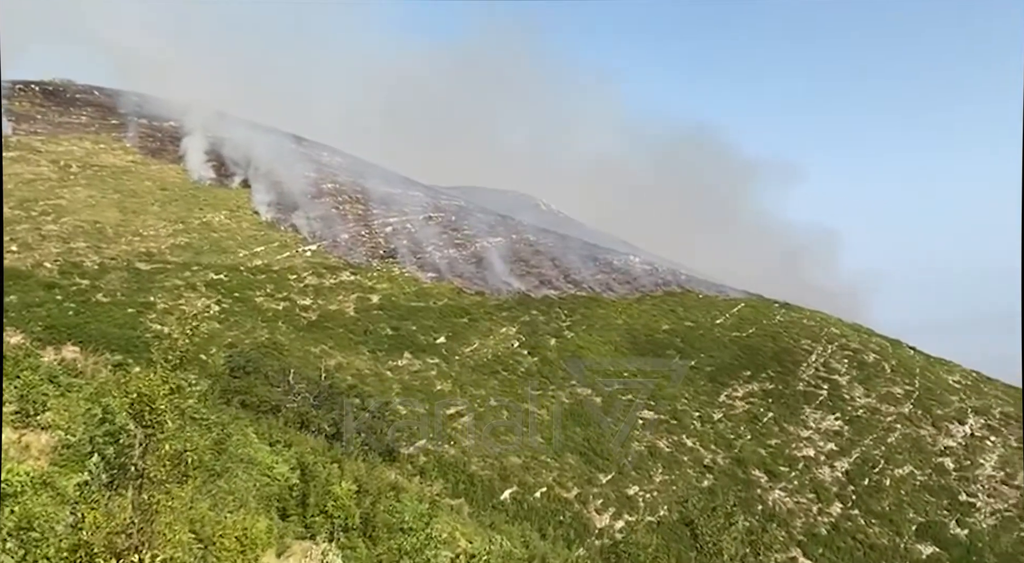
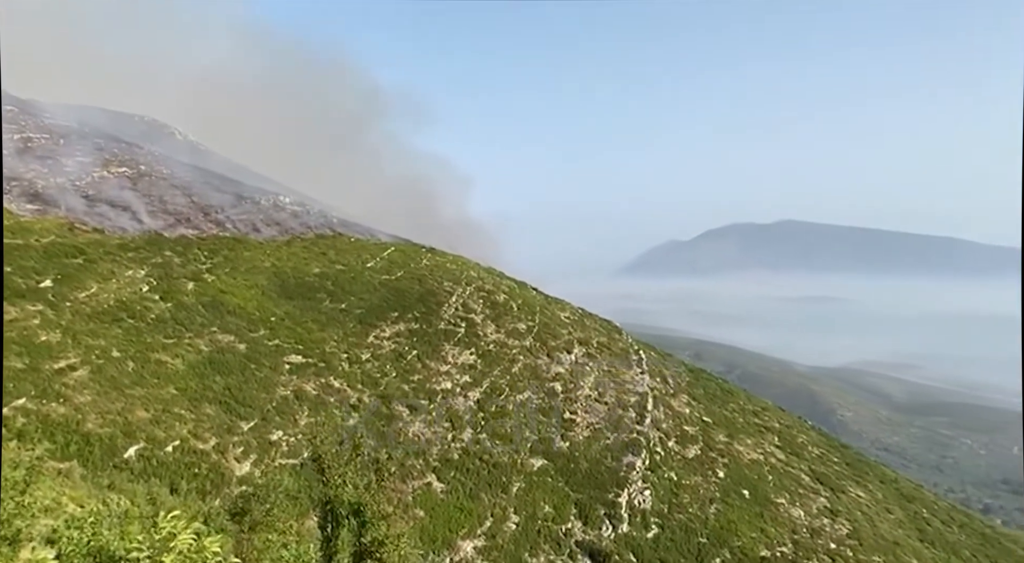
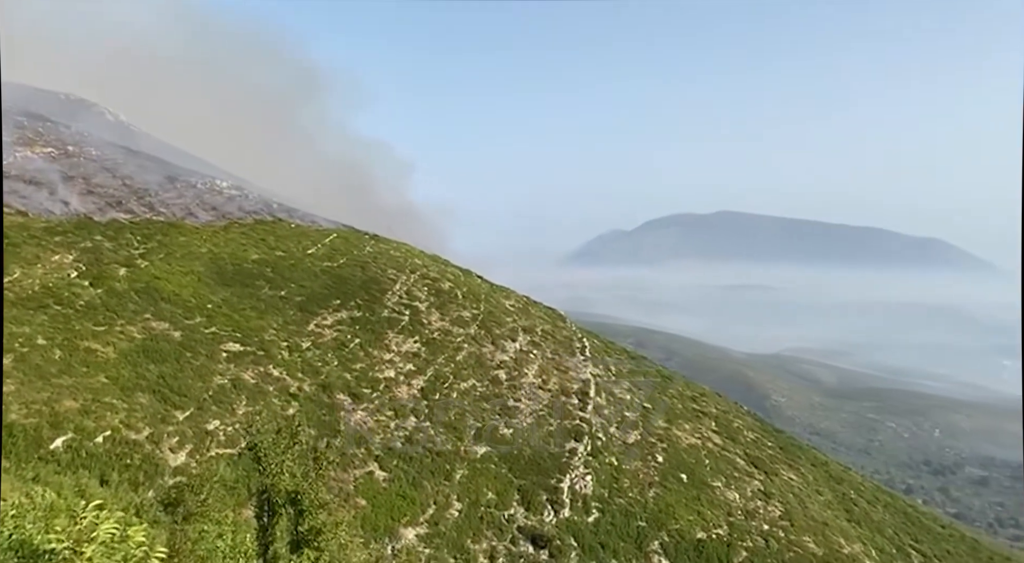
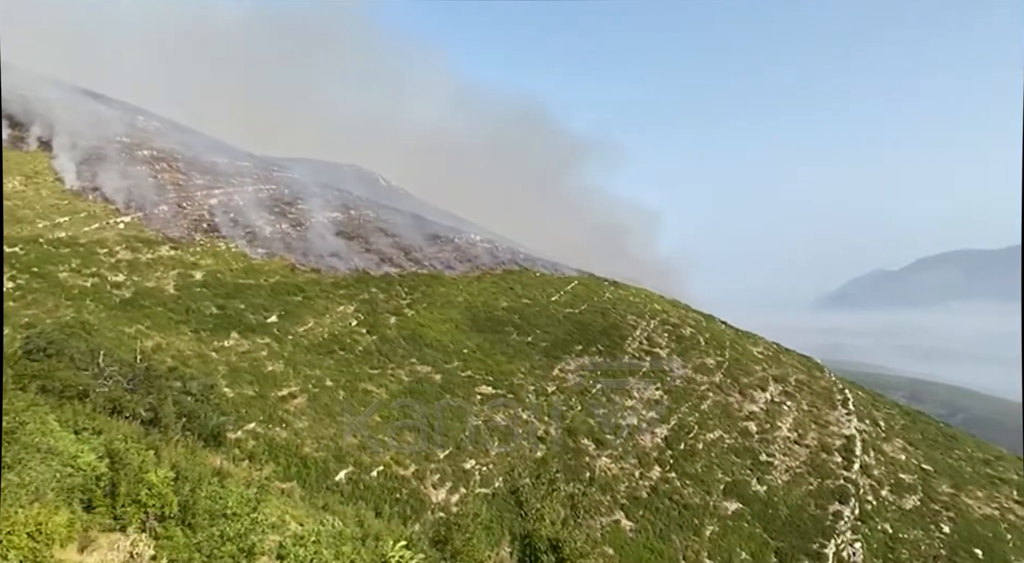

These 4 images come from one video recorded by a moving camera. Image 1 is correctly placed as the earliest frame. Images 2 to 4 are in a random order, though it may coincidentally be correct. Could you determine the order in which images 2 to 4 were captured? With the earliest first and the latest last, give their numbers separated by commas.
4, 2, 3
